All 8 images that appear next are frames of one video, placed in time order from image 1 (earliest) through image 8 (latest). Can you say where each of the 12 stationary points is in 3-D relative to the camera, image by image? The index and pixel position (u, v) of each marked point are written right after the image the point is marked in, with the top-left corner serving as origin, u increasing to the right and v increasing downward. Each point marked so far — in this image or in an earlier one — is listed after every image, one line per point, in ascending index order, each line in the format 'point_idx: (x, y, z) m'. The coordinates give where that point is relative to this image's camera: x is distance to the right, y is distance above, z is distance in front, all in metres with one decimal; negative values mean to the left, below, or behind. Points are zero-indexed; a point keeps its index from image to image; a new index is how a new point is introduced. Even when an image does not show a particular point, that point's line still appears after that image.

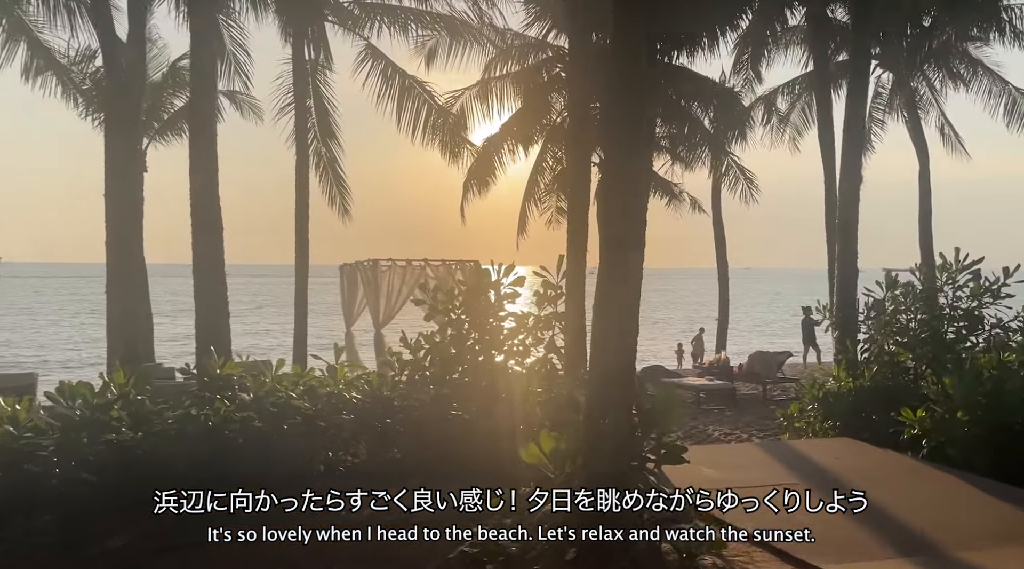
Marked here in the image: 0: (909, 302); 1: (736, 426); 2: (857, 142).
0: (+3.6, -0.2, +8.8) m
1: (+2.5, -1.6, +10.7) m
2: (+4.3, +1.7, +12.1) m
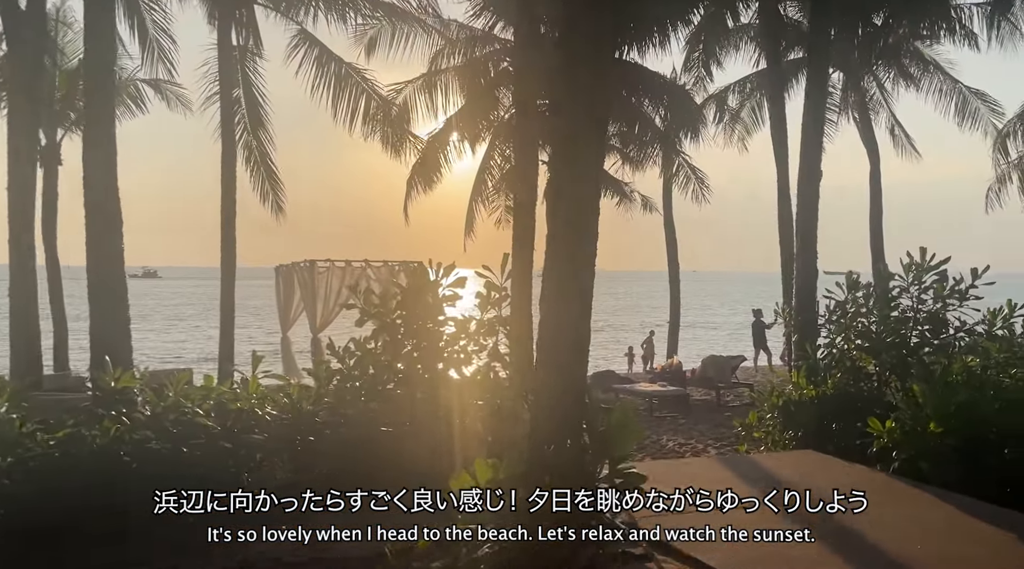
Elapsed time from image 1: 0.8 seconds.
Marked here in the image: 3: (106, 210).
0: (+3.1, -0.2, +8.3) m
1: (+1.9, -1.6, +10.2) m
2: (+3.7, +1.7, +11.7) m
3: (-3.6, +0.7, +8.5) m
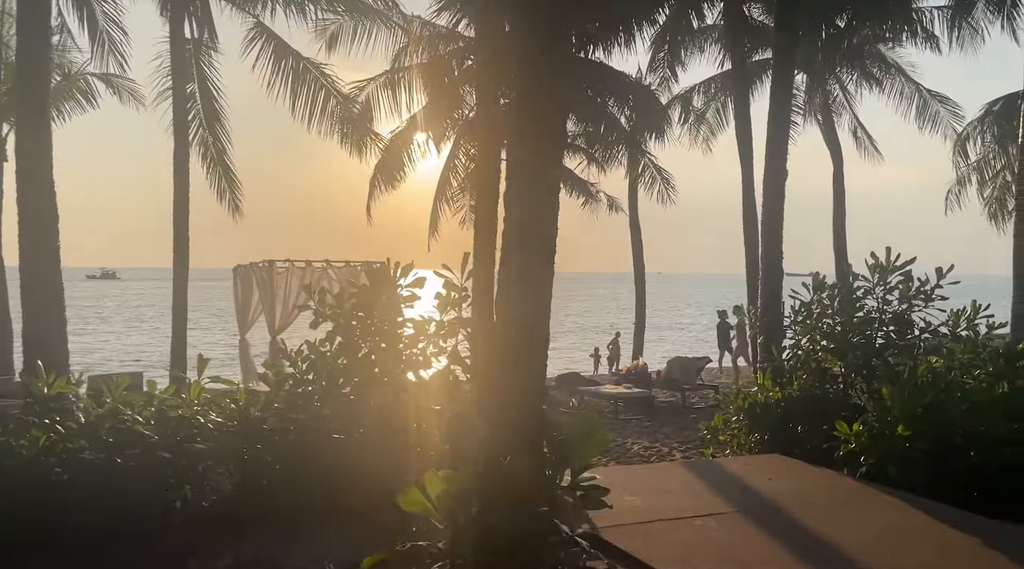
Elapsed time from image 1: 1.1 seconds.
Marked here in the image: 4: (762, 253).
0: (+2.7, -0.2, +8.2) m
1: (+1.5, -1.6, +10.1) m
2: (+3.2, +1.7, +11.6) m
3: (-3.9, +0.7, +8.1) m
4: (+3.1, +0.4, +12.0) m
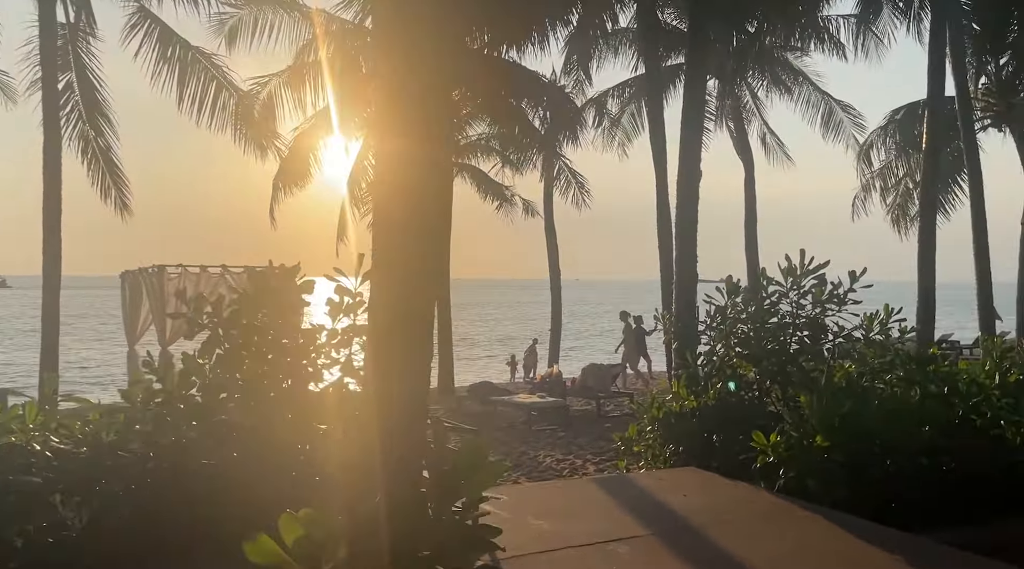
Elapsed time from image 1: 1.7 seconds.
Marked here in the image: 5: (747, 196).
0: (+2.0, -0.2, +8.0) m
1: (+0.6, -1.7, +9.7) m
2: (+2.1, +1.6, +11.4) m
3: (-4.7, +0.6, +7.3) m
4: (+2.0, +0.3, +11.7) m
5: (+4.8, +1.8, +19.6) m
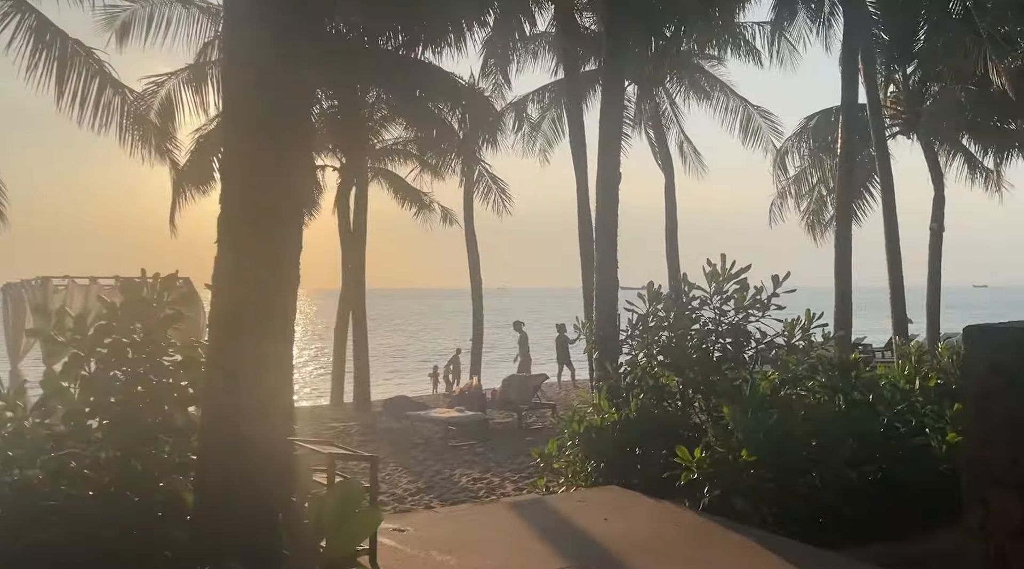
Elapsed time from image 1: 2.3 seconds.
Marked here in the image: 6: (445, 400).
0: (+1.3, -0.3, +7.6) m
1: (-0.3, -1.8, +9.2) m
2: (+1.2, +1.5, +11.0) m
3: (-5.3, +0.5, +6.5) m
4: (+1.0, +0.2, +11.4) m
5: (+3.2, +1.7, +19.5) m
6: (-1.0, -1.6, +13.7) m
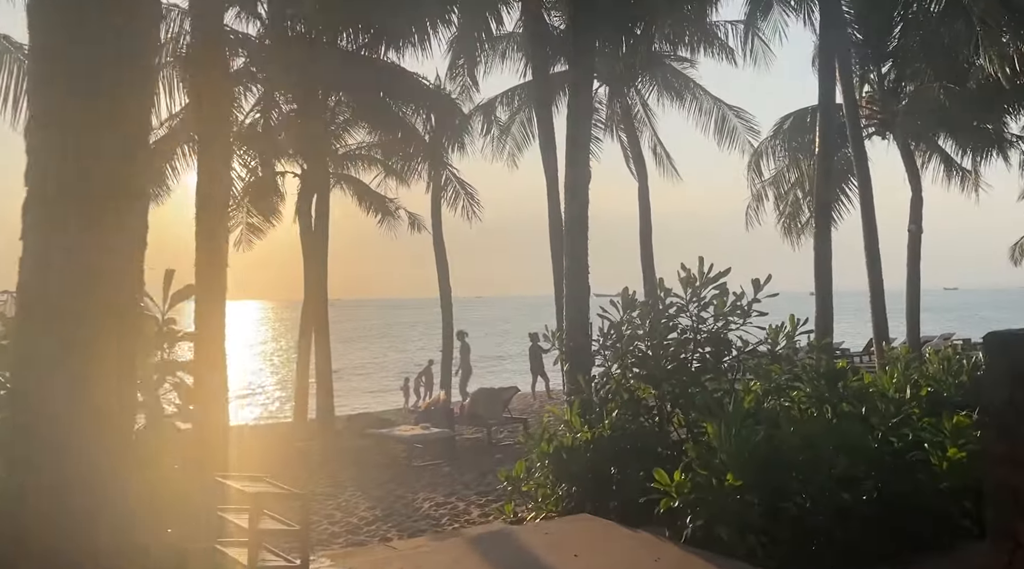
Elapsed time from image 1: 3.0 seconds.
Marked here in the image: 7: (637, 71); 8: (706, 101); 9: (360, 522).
0: (+1.0, -0.3, +7.1) m
1: (-0.5, -1.8, +8.6) m
2: (+0.8, +1.5, +10.5) m
3: (-5.6, +0.4, +5.8) m
4: (+0.6, +0.2, +10.8) m
5: (+2.6, +1.5, +18.9) m
6: (-1.4, -1.8, +13.1) m
7: (+2.0, +3.4, +15.4) m
8: (+3.7, +3.5, +18.4) m
9: (-1.2, -1.9, +7.6) m
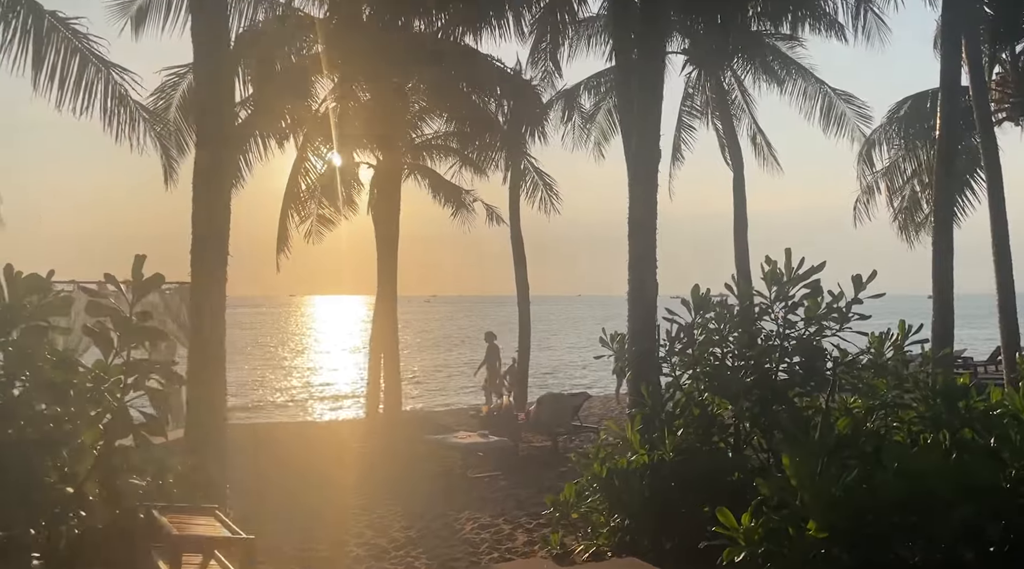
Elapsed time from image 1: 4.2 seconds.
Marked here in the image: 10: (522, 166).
0: (+1.3, -0.3, +6.0) m
1: (-0.1, -1.8, +7.6) m
2: (+1.5, +1.5, +9.4) m
3: (-5.3, +0.5, +5.3) m
4: (+1.3, +0.2, +9.7) m
5: (+4.1, +1.6, +17.6) m
6: (-0.4, -1.7, +12.2) m
7: (+3.3, +3.4, +14.2) m
8: (+5.2, +3.5, +16.9) m
9: (-0.8, -1.8, +6.7) m
10: (+0.2, +2.1, +17.2) m
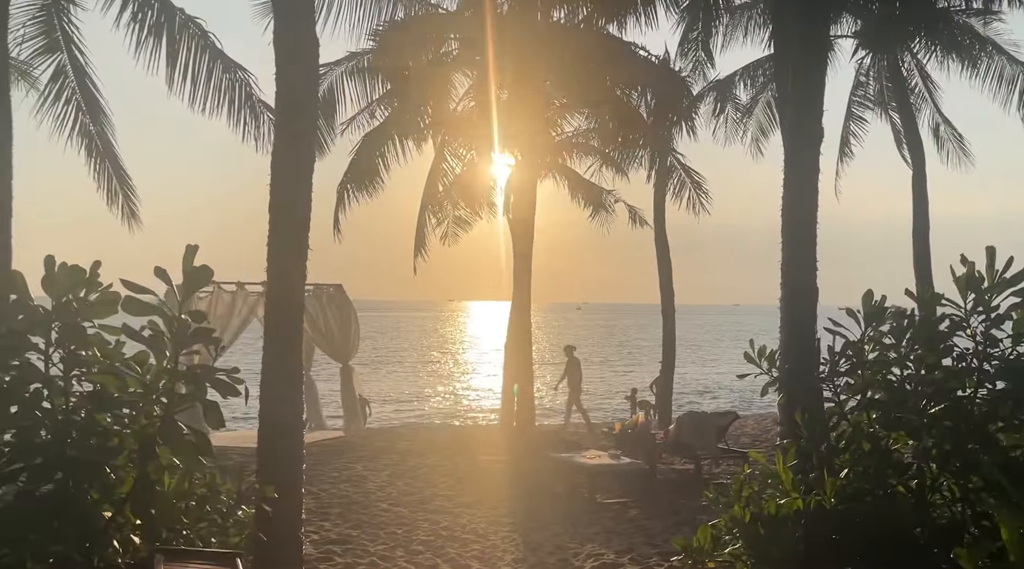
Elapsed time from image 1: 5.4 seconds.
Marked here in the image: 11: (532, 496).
0: (+1.9, -0.3, +4.8) m
1: (+0.8, -1.8, +6.7) m
2: (+2.6, +1.4, +8.2) m
3: (-4.7, +0.5, +5.2) m
4: (+2.5, +0.1, +8.5) m
5: (+6.6, +1.4, +15.9) m
6: (+1.2, -1.8, +11.2) m
7: (+5.2, +3.3, +12.6) m
8: (+7.6, +3.3, +15.0) m
9: (-0.1, -1.8, +5.9) m
10: (+2.7, +2.0, +16.1) m
11: (+0.2, -1.9, +8.9) m
